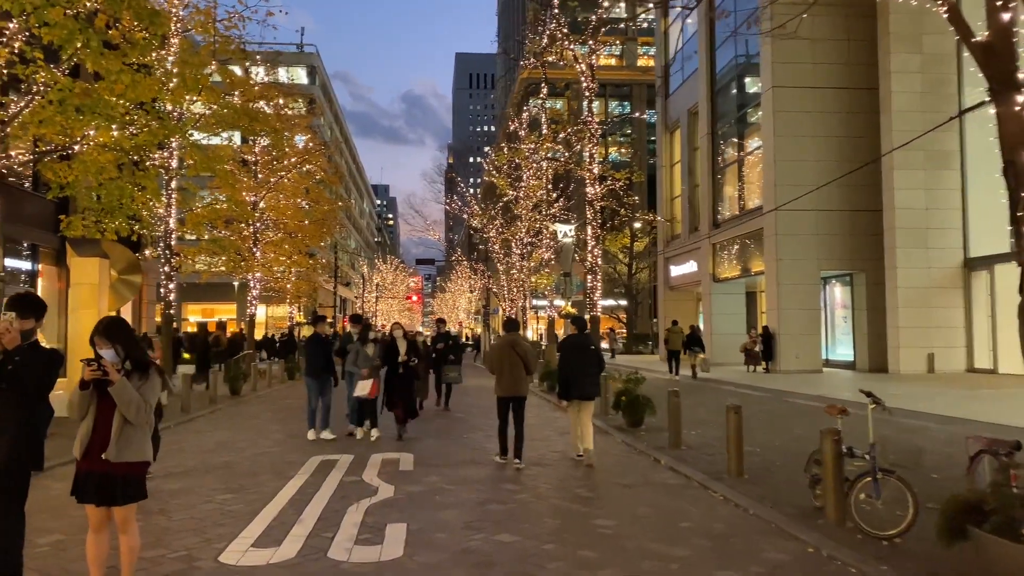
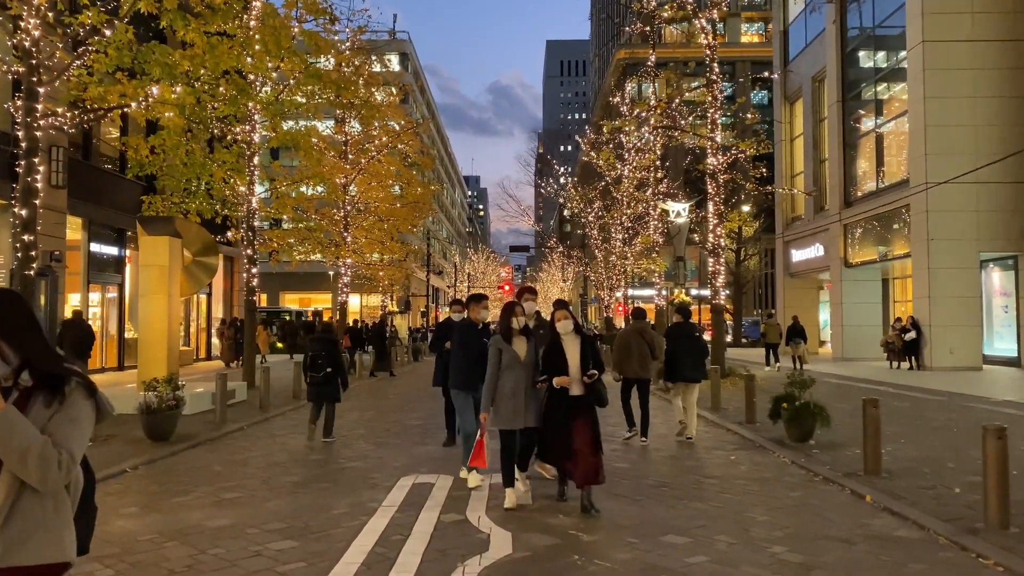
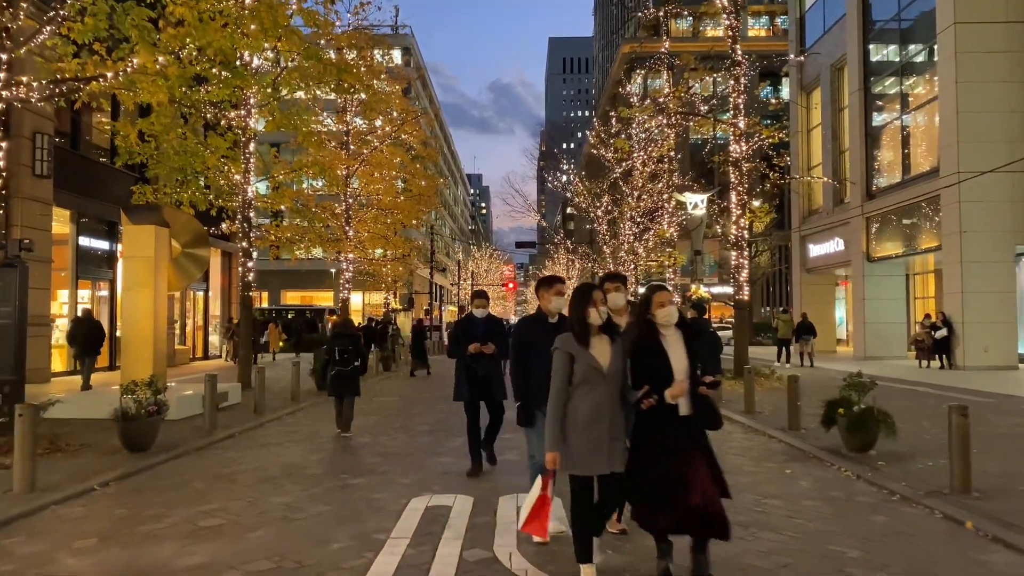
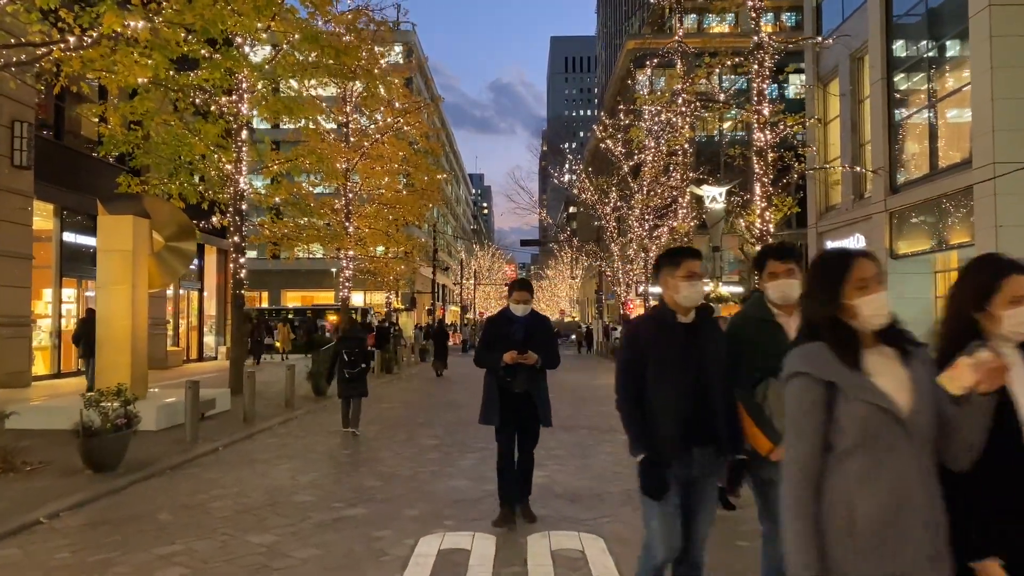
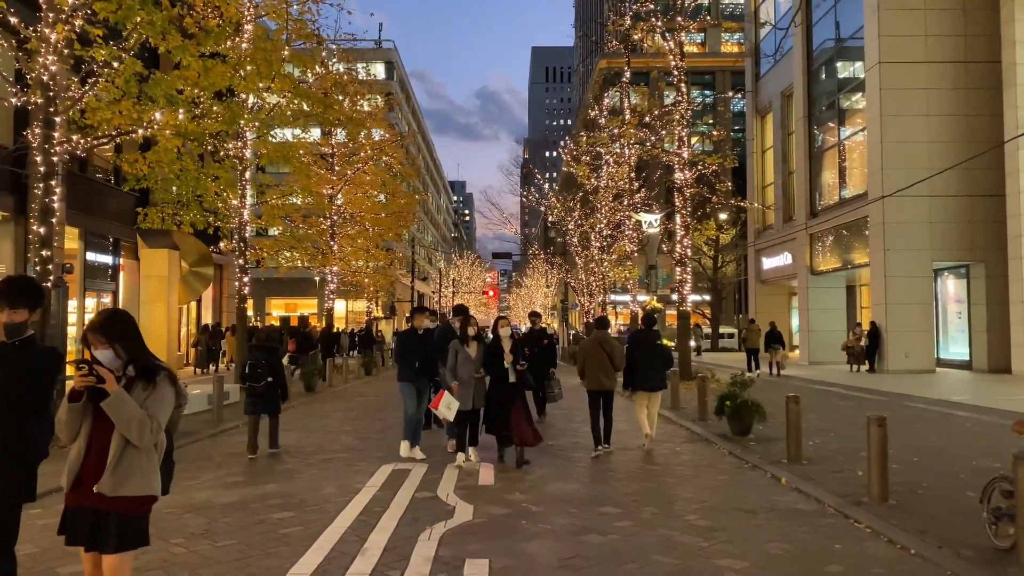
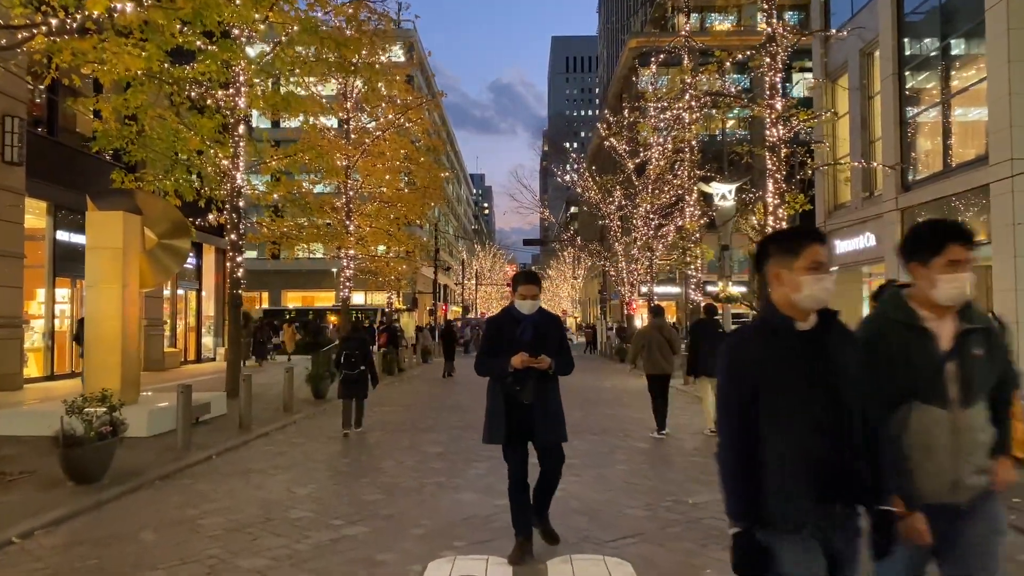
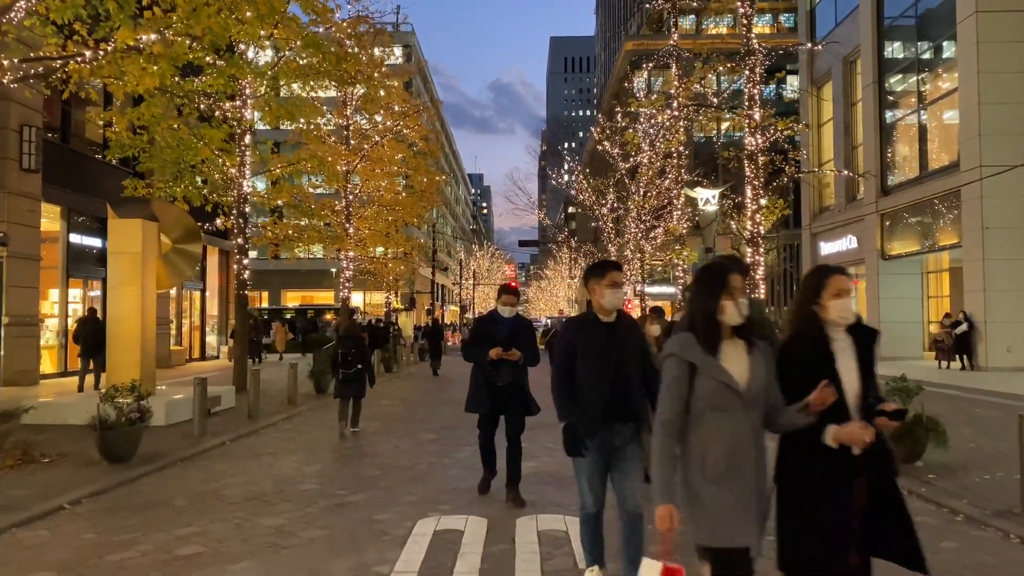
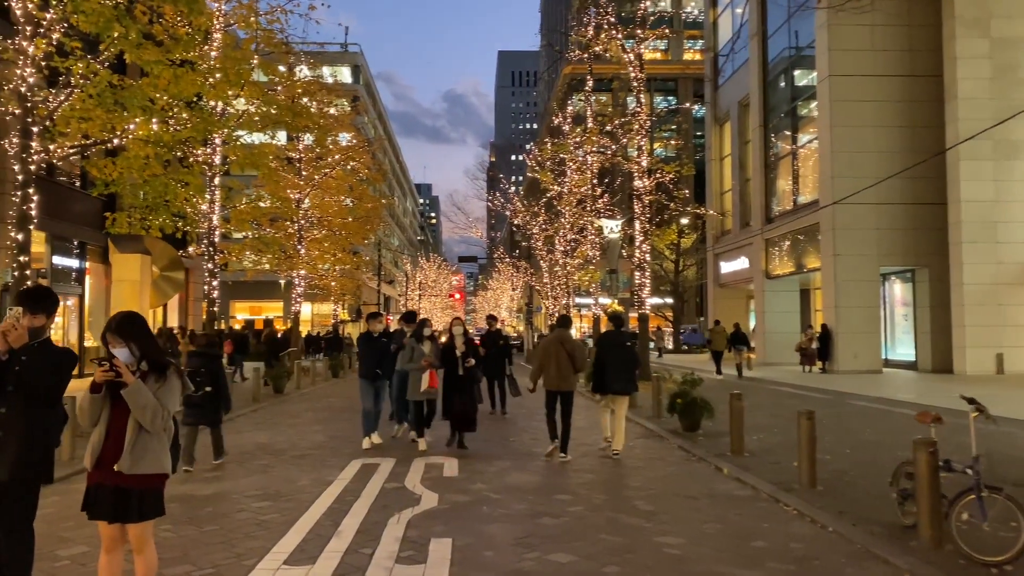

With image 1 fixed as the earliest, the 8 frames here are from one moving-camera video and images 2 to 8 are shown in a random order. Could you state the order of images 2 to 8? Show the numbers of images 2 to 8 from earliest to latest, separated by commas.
8, 5, 2, 3, 7, 4, 6
